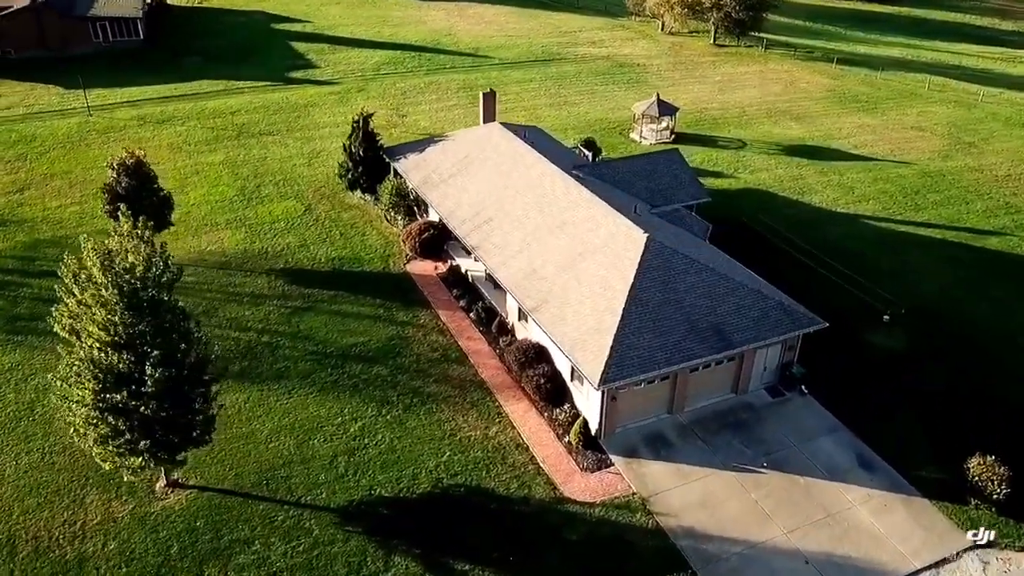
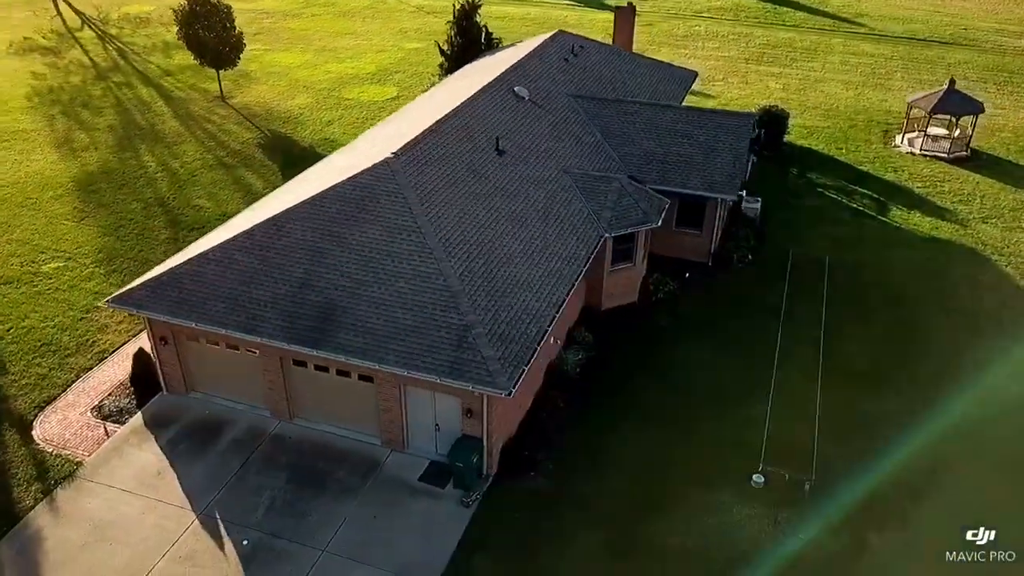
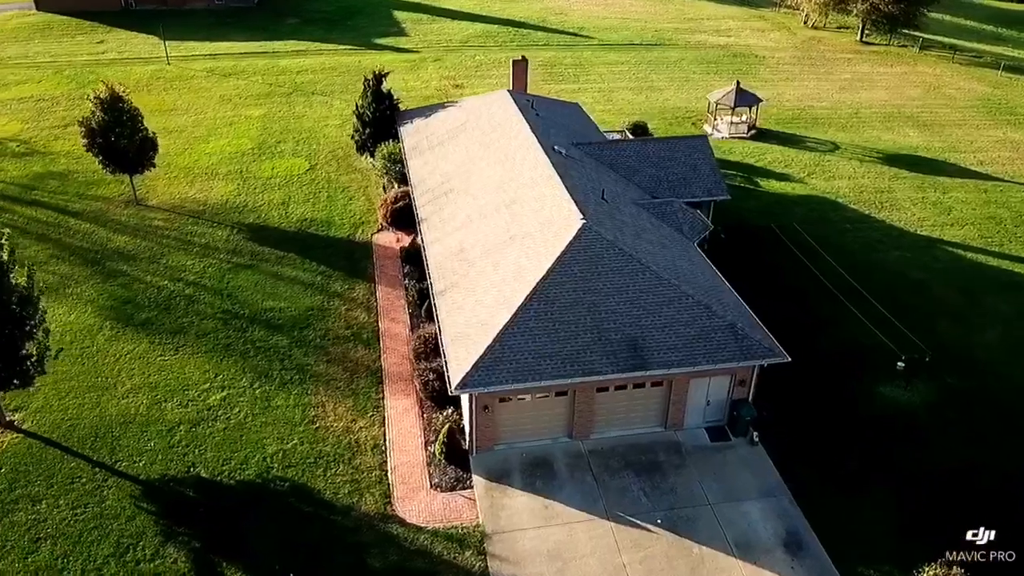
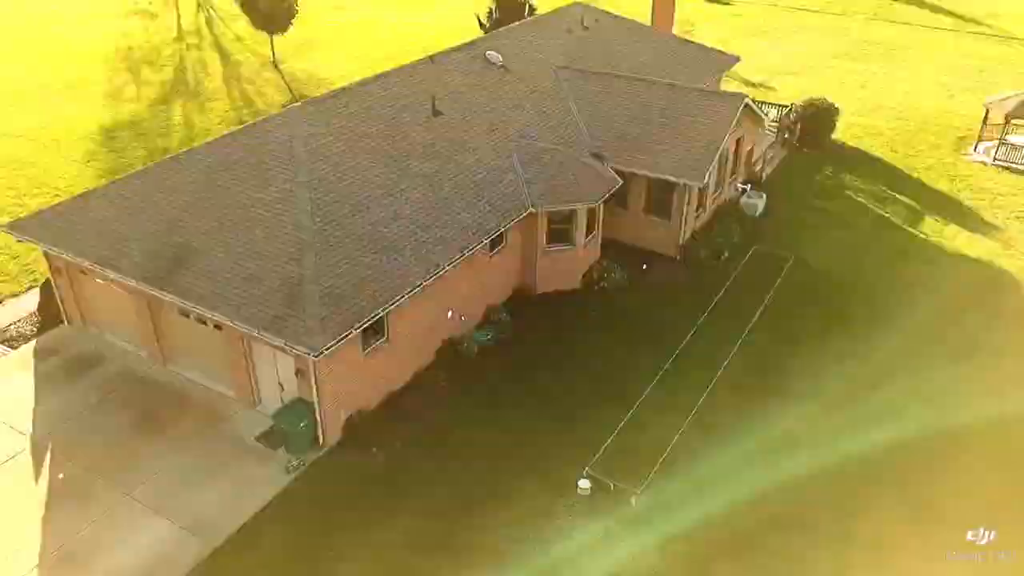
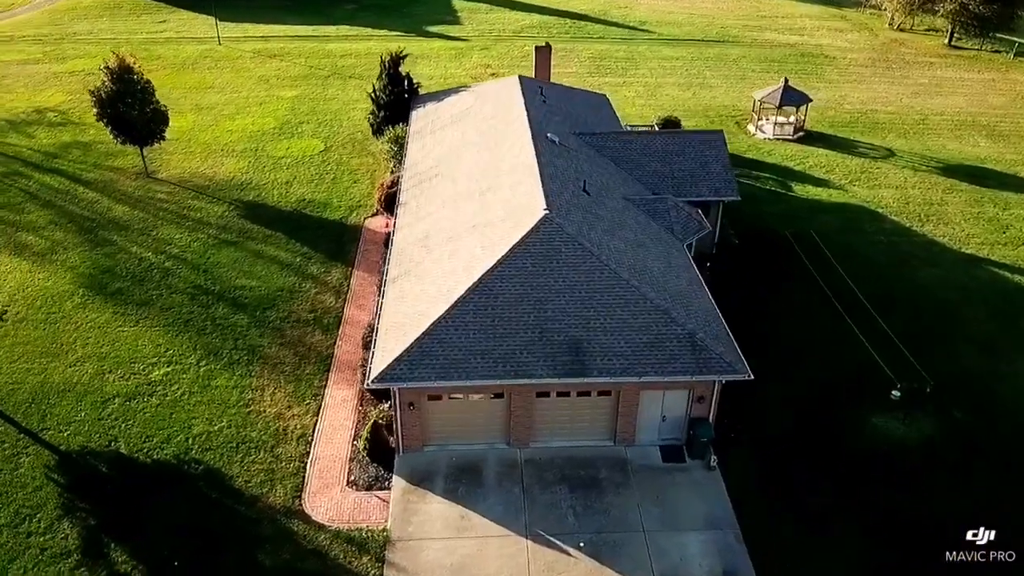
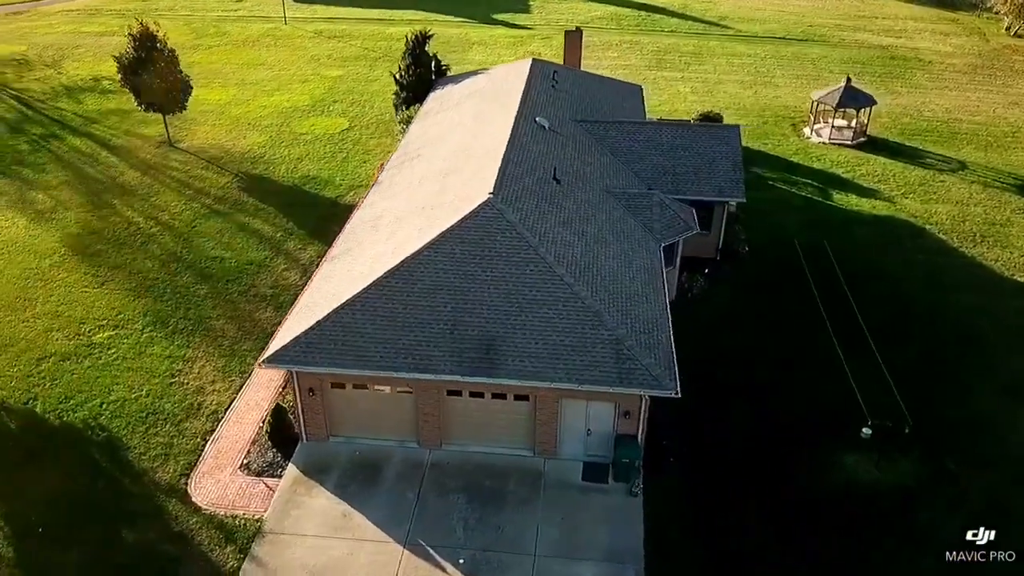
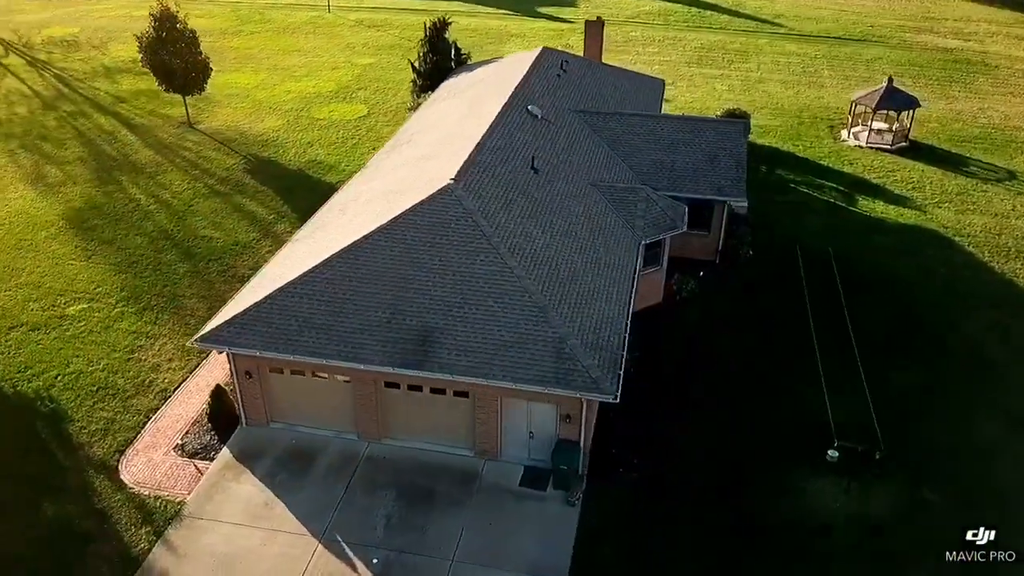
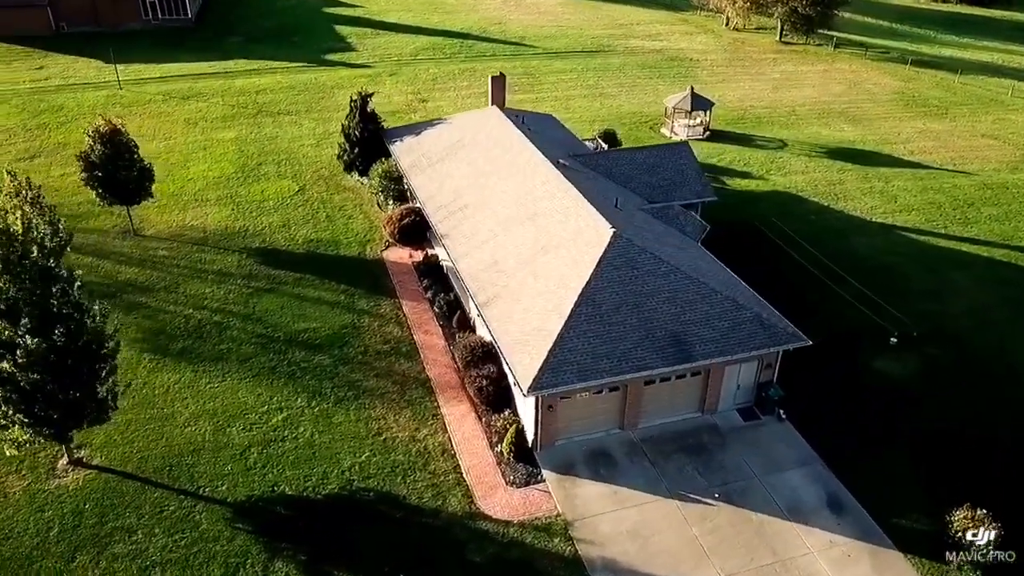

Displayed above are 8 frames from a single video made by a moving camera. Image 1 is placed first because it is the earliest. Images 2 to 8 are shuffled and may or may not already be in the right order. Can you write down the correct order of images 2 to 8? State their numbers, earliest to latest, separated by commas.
8, 3, 5, 6, 7, 2, 4
